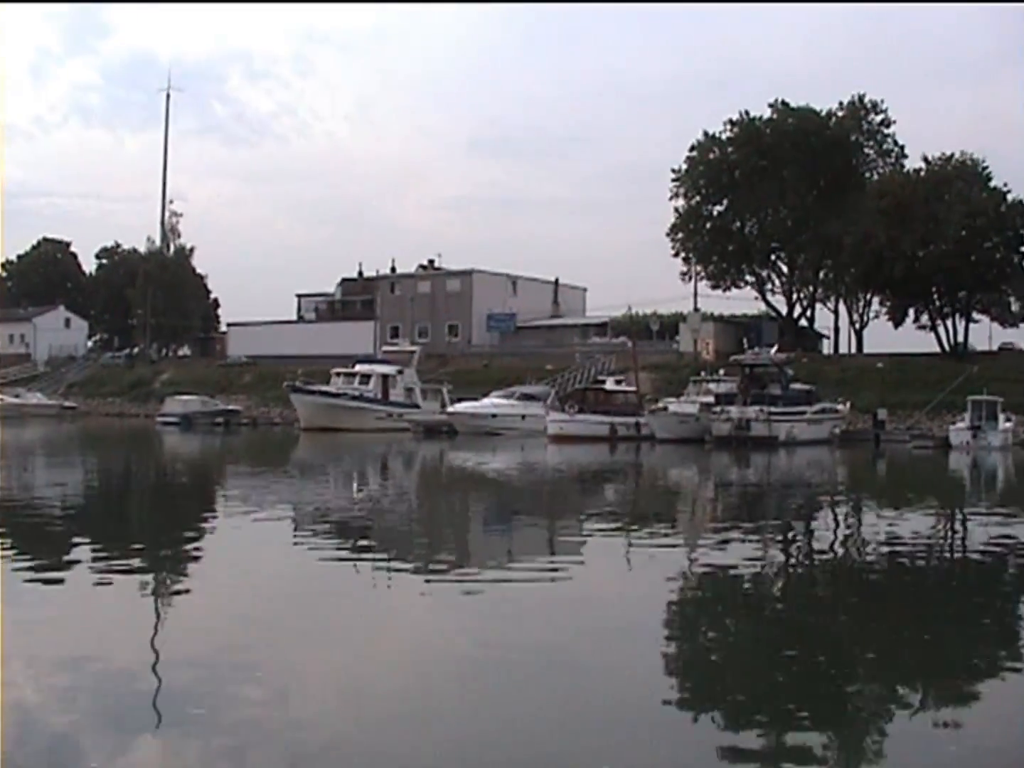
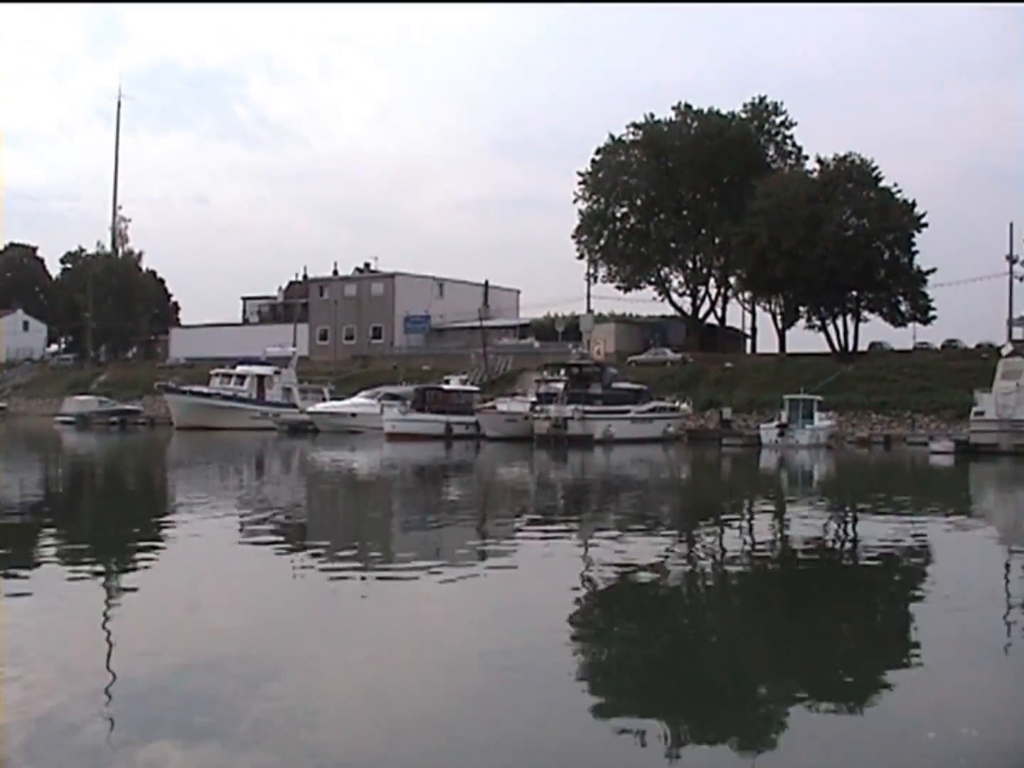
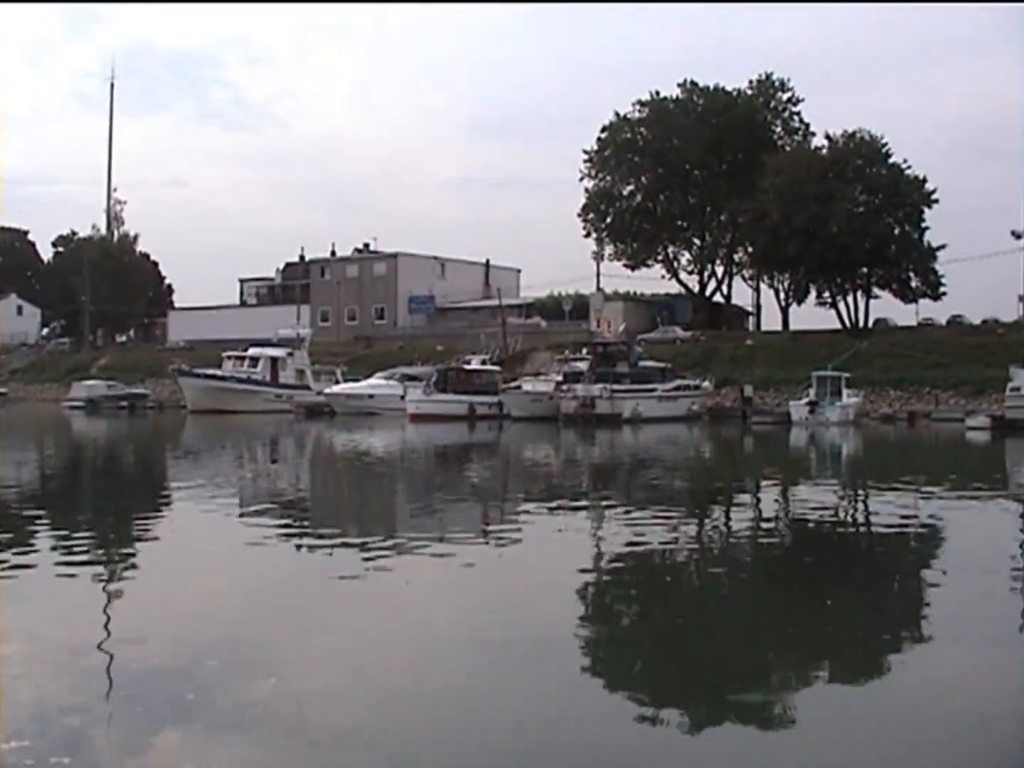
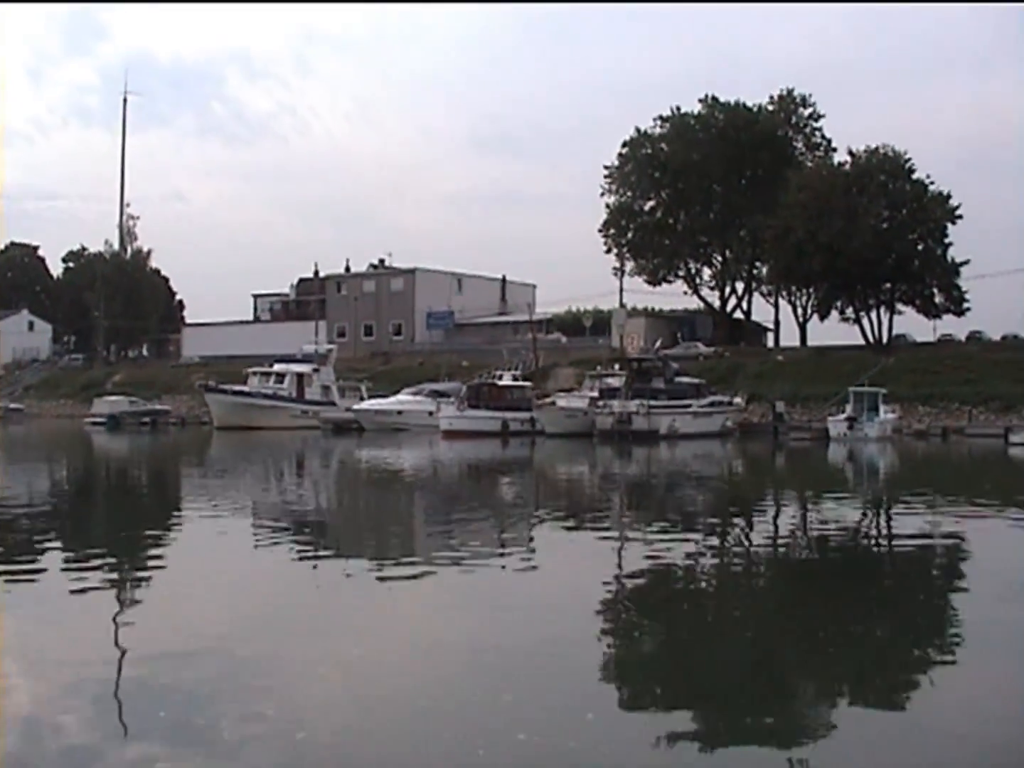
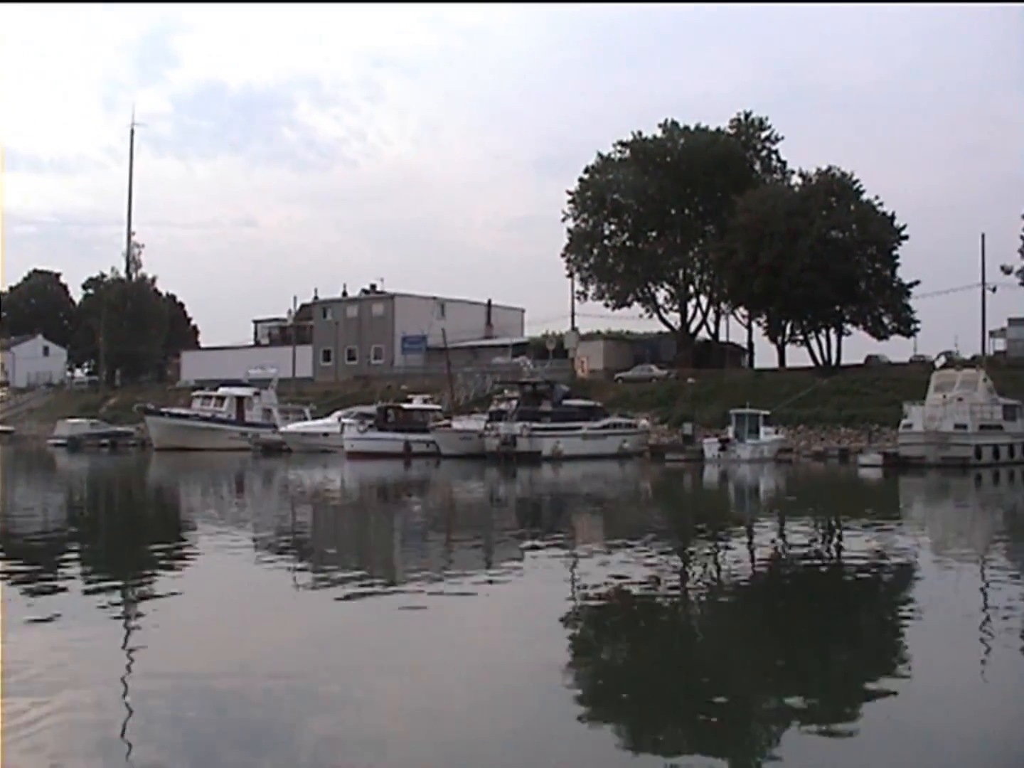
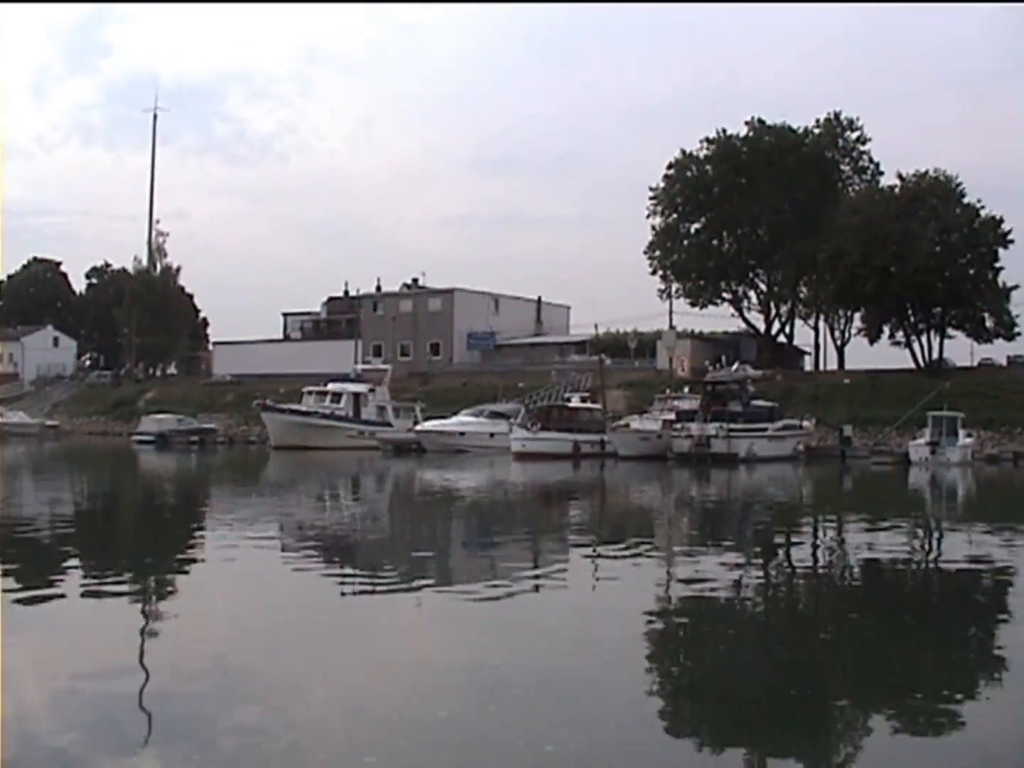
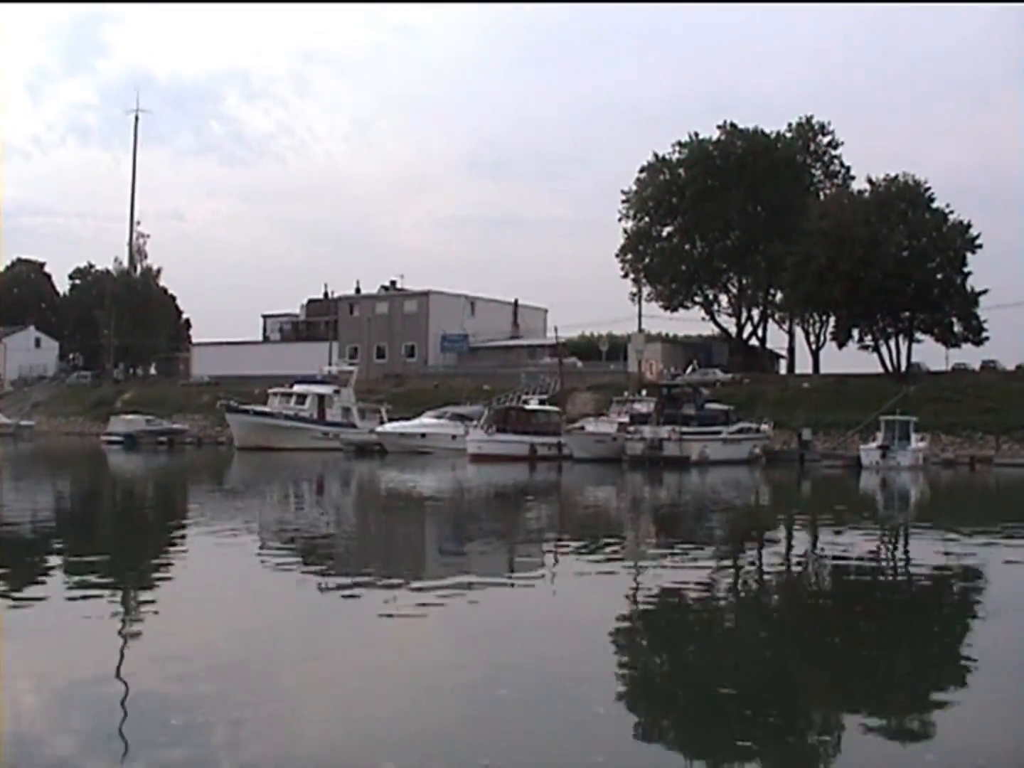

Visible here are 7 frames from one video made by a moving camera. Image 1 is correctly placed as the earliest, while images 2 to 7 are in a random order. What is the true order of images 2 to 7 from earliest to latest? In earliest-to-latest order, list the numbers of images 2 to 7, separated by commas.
6, 7, 4, 3, 2, 5
